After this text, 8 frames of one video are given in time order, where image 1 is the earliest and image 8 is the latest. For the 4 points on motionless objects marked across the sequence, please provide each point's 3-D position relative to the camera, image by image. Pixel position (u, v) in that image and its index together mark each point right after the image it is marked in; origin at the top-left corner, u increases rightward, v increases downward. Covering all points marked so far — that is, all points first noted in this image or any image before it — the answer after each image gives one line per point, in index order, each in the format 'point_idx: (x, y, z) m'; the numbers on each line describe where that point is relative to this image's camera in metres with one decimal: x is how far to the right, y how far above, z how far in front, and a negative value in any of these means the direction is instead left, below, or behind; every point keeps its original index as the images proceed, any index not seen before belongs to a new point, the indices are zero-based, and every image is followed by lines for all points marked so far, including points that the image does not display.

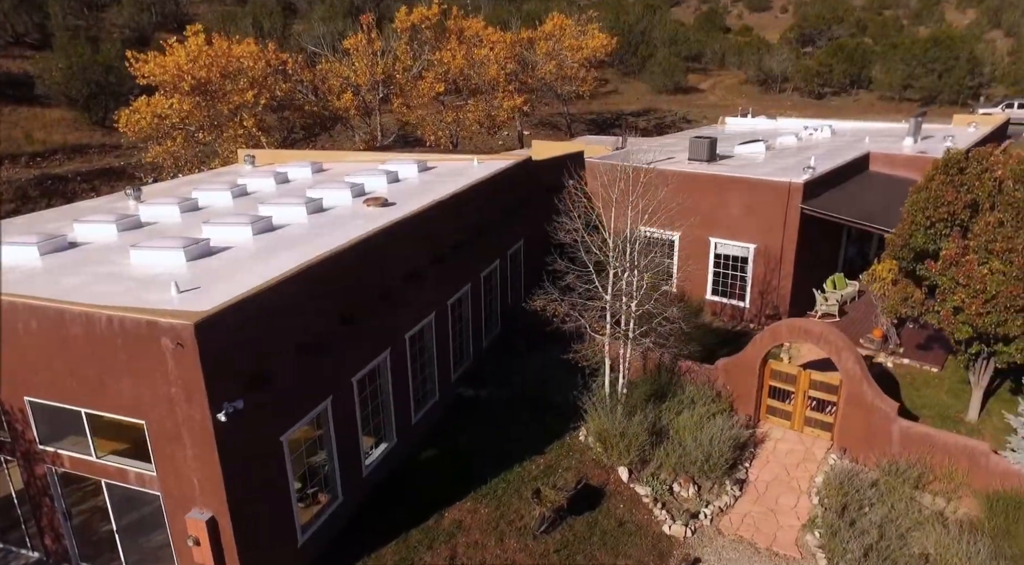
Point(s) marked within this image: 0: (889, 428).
0: (+6.5, -2.5, +12.6) m
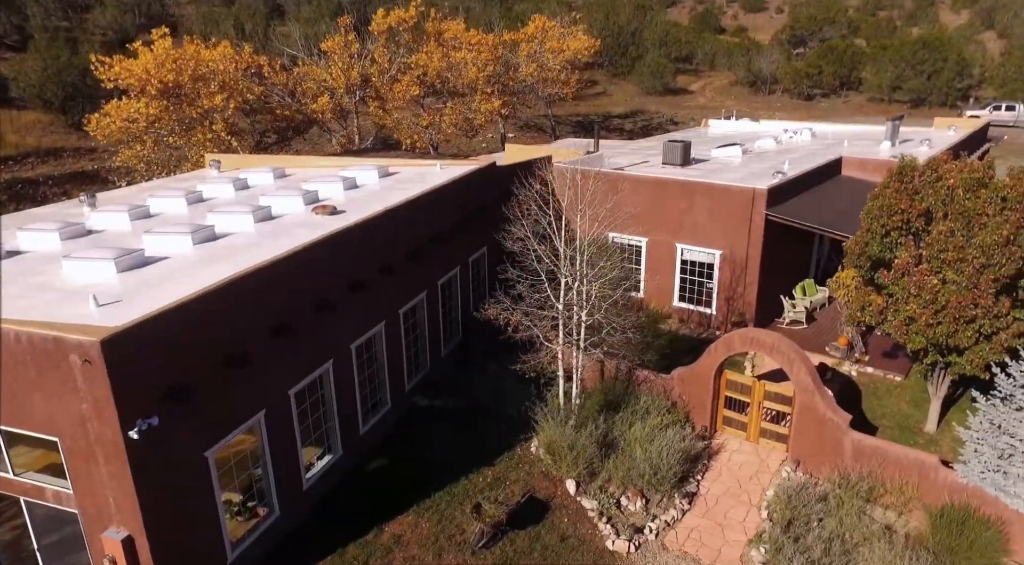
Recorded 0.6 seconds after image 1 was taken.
0: (+5.6, -2.7, +12.5) m
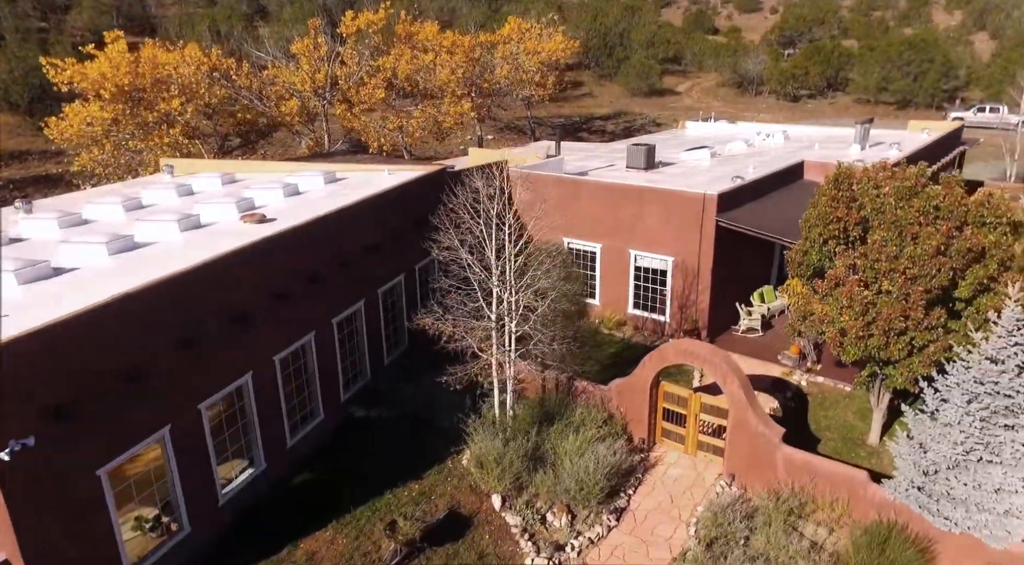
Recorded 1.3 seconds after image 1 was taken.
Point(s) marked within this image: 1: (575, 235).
0: (+4.4, -2.9, +12.2) m
1: (+1.7, +1.2, +19.5) m
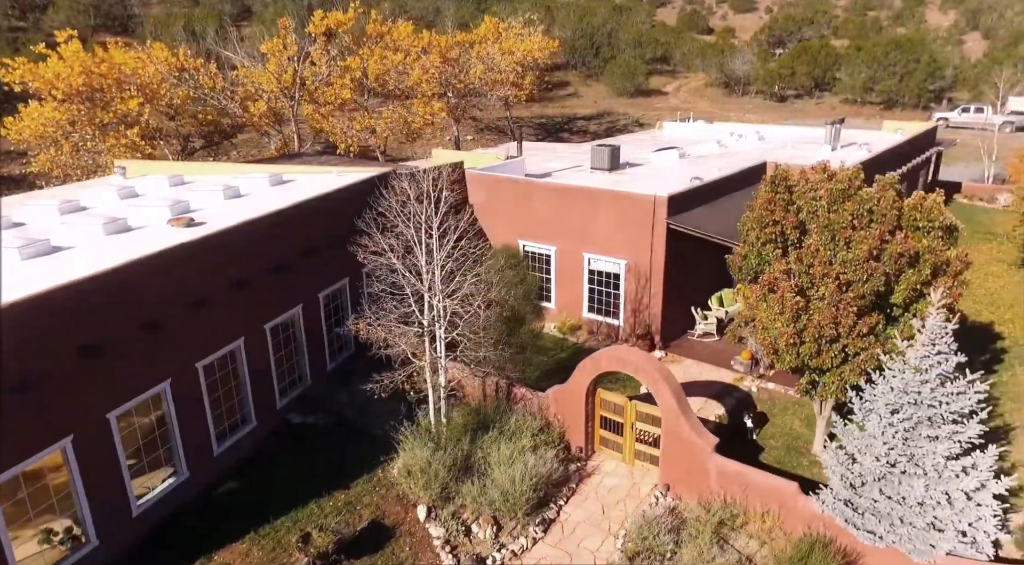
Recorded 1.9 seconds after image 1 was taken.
0: (+3.1, -2.9, +11.9) m
1: (+0.5, +1.1, +19.1) m
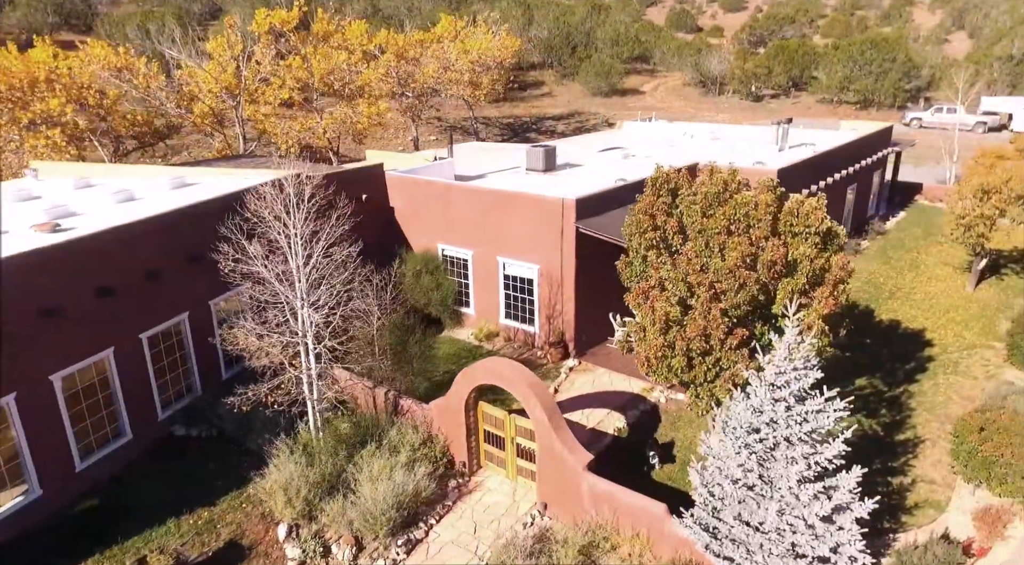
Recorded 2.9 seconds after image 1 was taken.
0: (+1.0, -3.1, +11.3) m
1: (-1.6, +1.0, +18.6) m
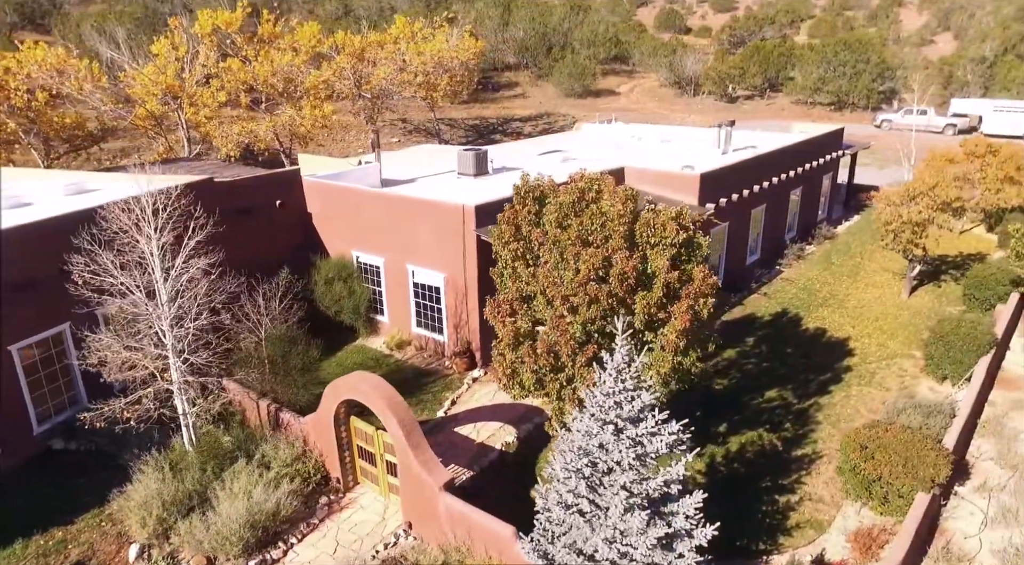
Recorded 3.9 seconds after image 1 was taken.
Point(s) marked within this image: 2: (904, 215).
0: (-1.1, -3.3, +10.9) m
1: (-3.7, +0.8, +18.2) m
2: (+10.2, +1.7, +19.1) m
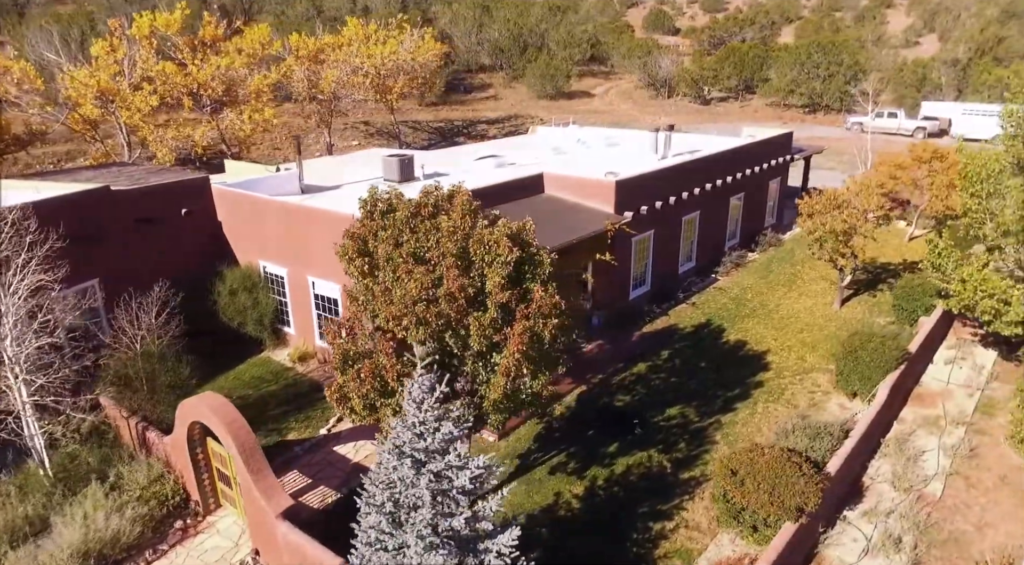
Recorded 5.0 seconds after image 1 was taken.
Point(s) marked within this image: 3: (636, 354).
0: (-3.3, -3.5, +10.4) m
1: (-5.9, +0.6, +17.7) m
2: (+8.0, +1.5, +18.5) m
3: (+2.9, -1.7, +17.5) m
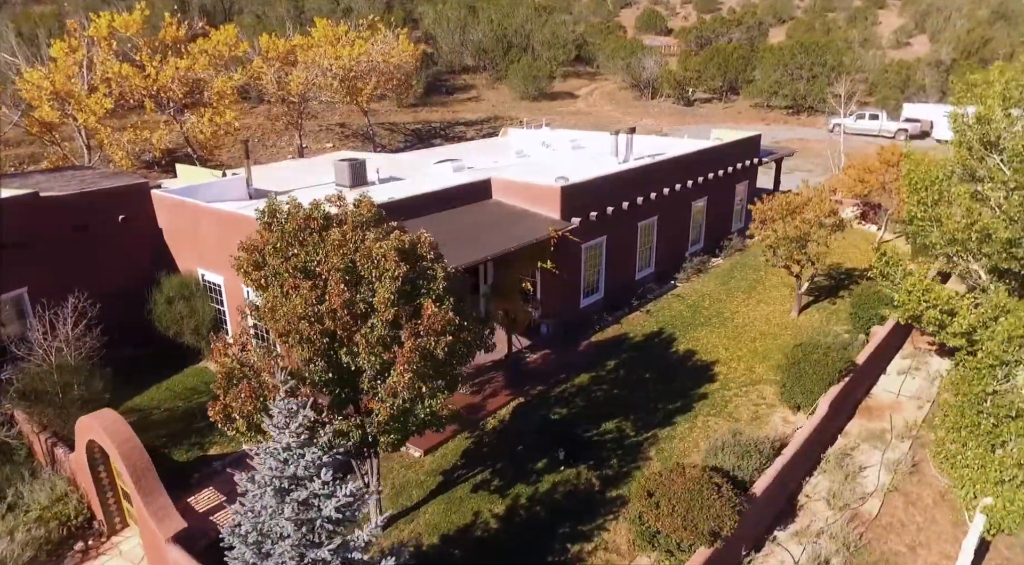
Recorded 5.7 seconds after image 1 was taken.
0: (-4.7, -3.7, +10.0) m
1: (-7.3, +0.4, +17.3) m
2: (+6.6, +1.3, +18.1) m
3: (+1.6, -1.9, +17.0) m
